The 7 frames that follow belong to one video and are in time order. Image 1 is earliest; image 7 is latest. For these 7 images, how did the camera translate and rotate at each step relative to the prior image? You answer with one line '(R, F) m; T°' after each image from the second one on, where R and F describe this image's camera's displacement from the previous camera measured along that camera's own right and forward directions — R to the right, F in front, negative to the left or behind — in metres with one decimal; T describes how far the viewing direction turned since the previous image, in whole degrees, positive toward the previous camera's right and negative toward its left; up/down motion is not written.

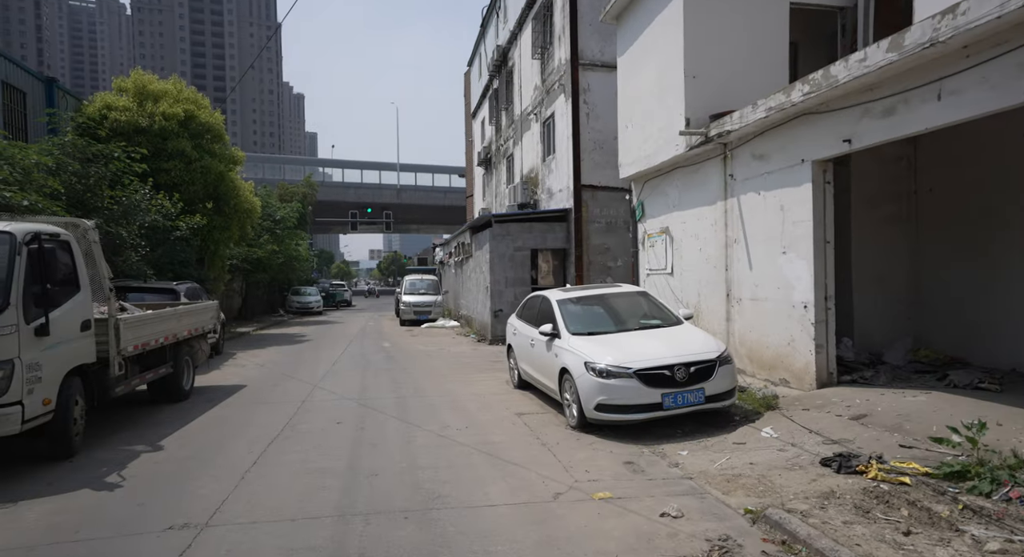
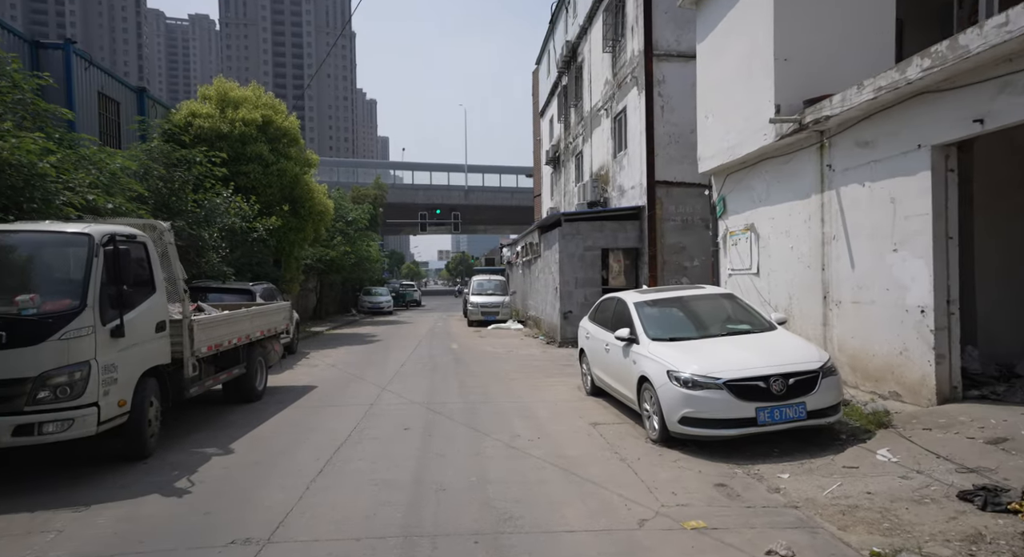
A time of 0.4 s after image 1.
(-0.1, +0.4) m; -6°
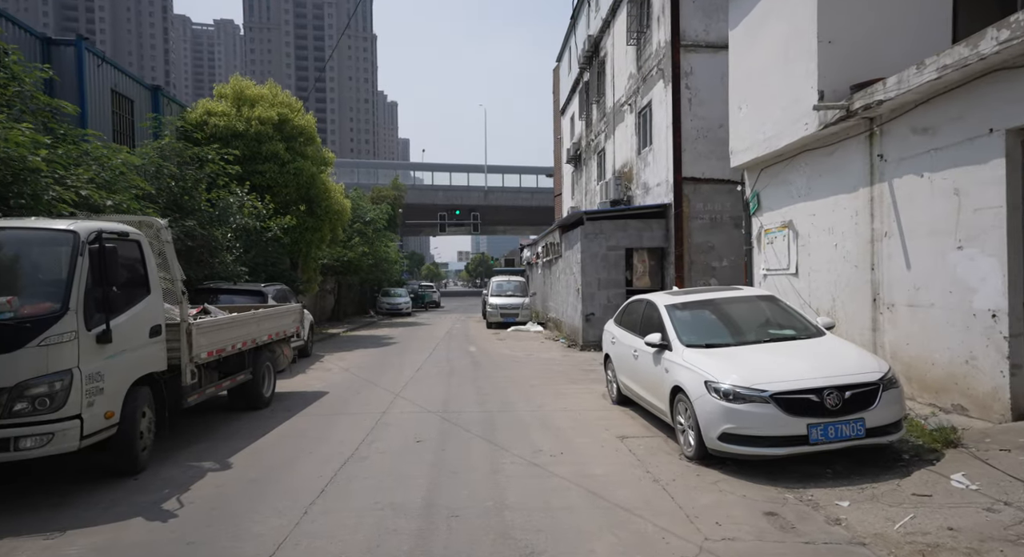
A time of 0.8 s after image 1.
(0.0, +0.5) m; -2°
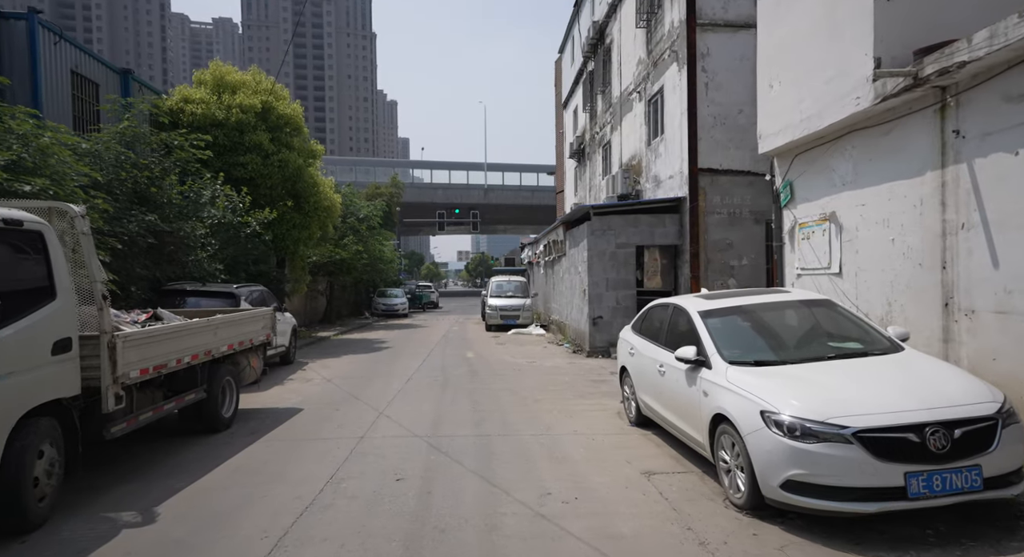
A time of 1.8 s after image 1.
(0.0, +1.2) m; 0°
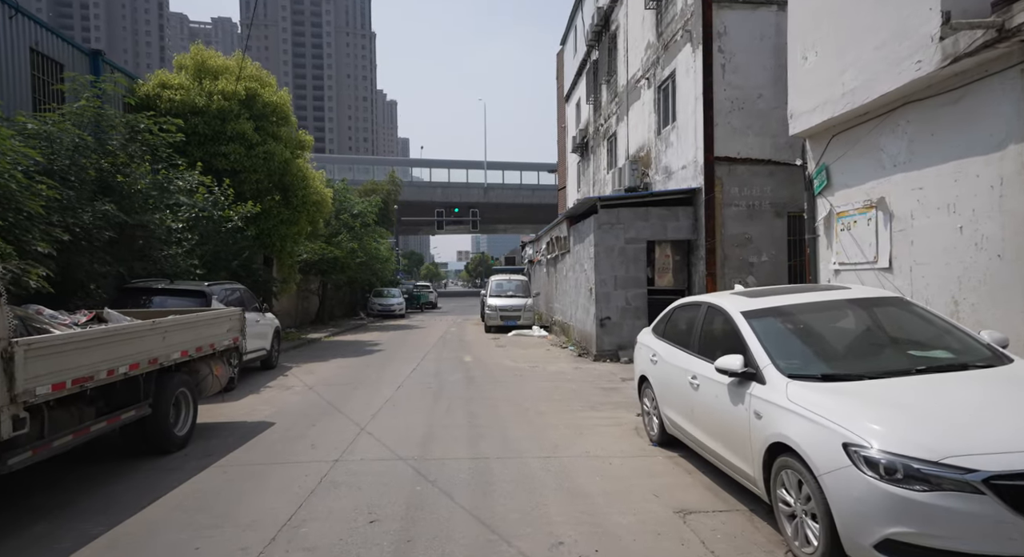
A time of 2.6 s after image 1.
(0.0, +1.0) m; 0°
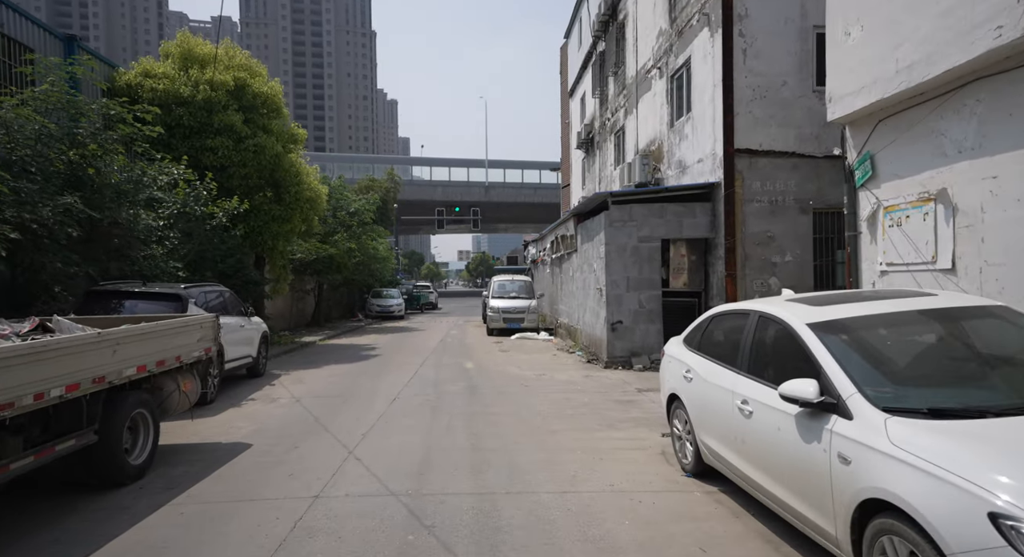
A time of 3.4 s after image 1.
(-0.1, +0.9) m; 0°
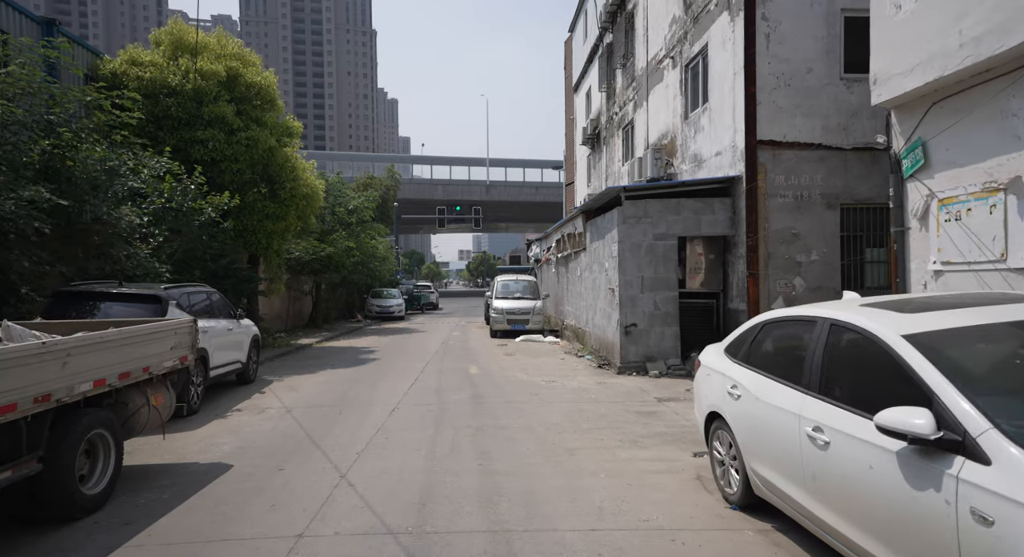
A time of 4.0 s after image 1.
(-0.1, +0.7) m; 0°
